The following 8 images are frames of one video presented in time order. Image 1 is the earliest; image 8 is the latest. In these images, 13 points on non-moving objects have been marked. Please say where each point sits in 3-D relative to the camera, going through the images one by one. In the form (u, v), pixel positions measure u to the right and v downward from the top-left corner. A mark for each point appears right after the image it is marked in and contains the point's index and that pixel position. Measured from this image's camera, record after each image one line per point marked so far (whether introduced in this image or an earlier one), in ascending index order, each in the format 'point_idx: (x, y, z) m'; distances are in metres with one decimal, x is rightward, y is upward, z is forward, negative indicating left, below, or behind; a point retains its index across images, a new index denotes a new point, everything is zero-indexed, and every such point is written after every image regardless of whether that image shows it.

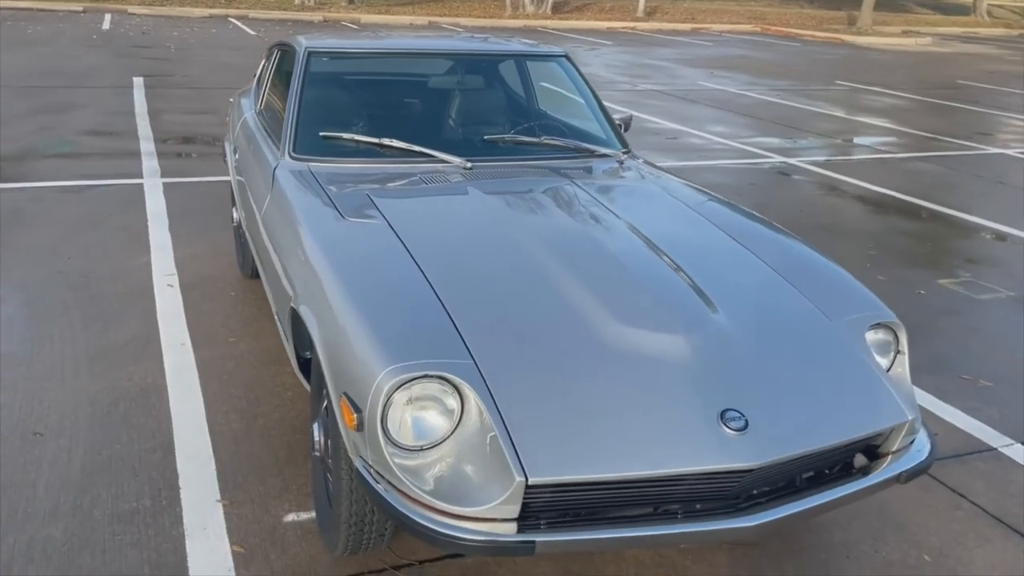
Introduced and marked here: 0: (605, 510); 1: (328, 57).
0: (+0.2, -0.6, +2.3) m
1: (-0.9, +1.1, +4.1) m
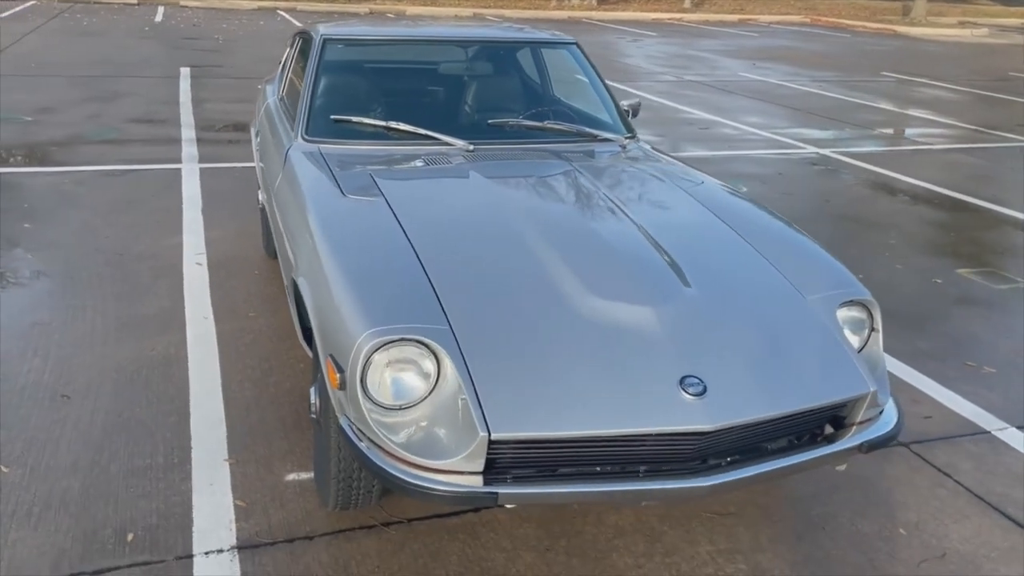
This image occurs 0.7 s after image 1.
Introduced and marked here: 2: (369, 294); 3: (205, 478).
0: (+0.1, -0.5, +2.4) m
1: (-0.8, +1.2, +4.3) m
2: (-0.4, 0.0, +2.6) m
3: (-1.1, -0.7, +3.2) m
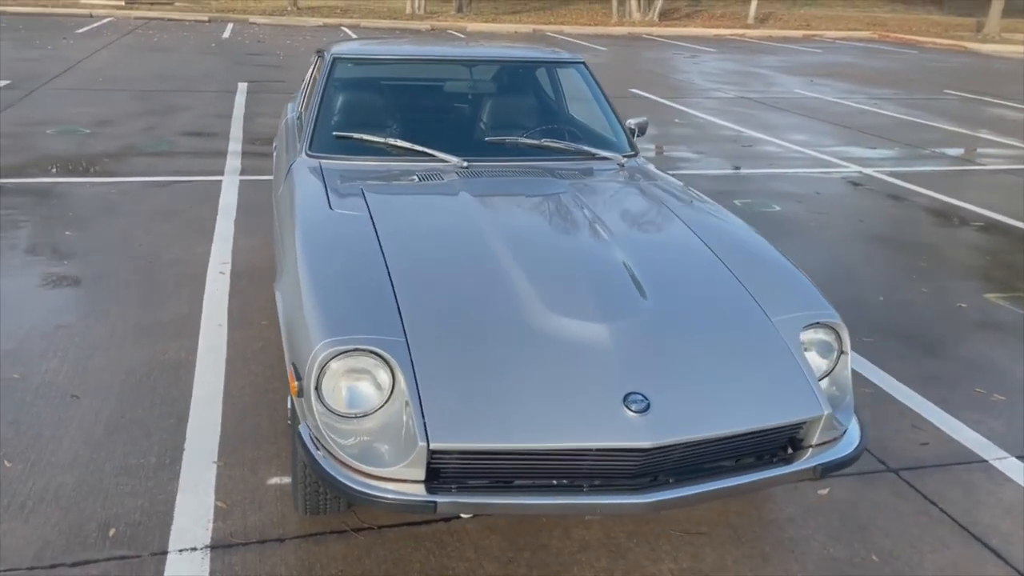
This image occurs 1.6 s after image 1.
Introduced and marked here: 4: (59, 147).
0: (0.0, -0.5, +2.5) m
1: (-0.8, +1.1, +4.4) m
2: (-0.5, 0.0, +2.7) m
3: (-1.2, -0.7, +3.3) m
4: (-4.5, +1.4, +8.9) m
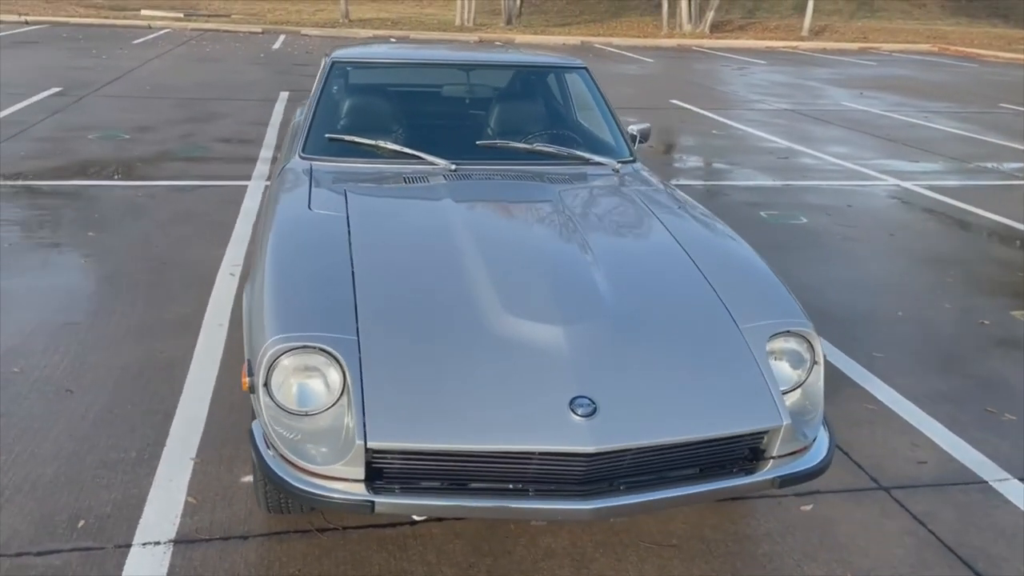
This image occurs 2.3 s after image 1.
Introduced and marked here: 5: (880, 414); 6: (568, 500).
0: (-0.2, -0.5, +2.4) m
1: (-0.8, +1.1, +4.5) m
2: (-0.7, 0.0, +2.7) m
3: (-1.3, -0.7, +3.4) m
4: (-4.2, +1.4, +9.1) m
5: (+1.7, -0.6, +4.1) m
6: (+0.1, -0.6, +2.4) m
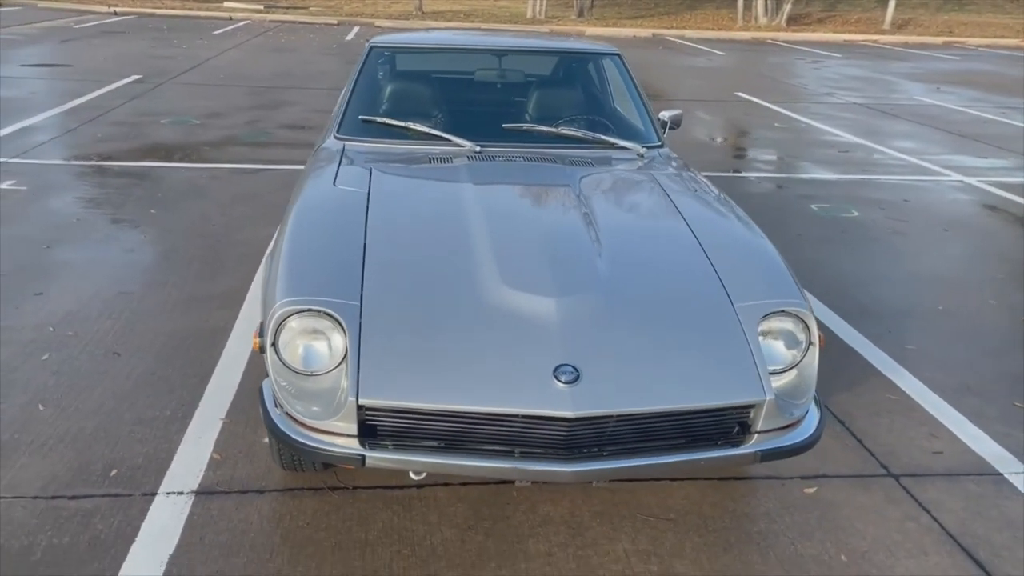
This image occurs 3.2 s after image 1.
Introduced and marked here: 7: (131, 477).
0: (-0.2, -0.4, +2.6) m
1: (-0.6, +1.2, +4.6) m
2: (-0.7, +0.1, +2.9) m
3: (-1.3, -0.6, +3.6) m
4: (-3.7, +1.6, +9.5) m
5: (+1.8, -0.5, +4.1) m
6: (+0.1, -0.5, +2.5) m
7: (-1.4, -0.7, +3.2) m
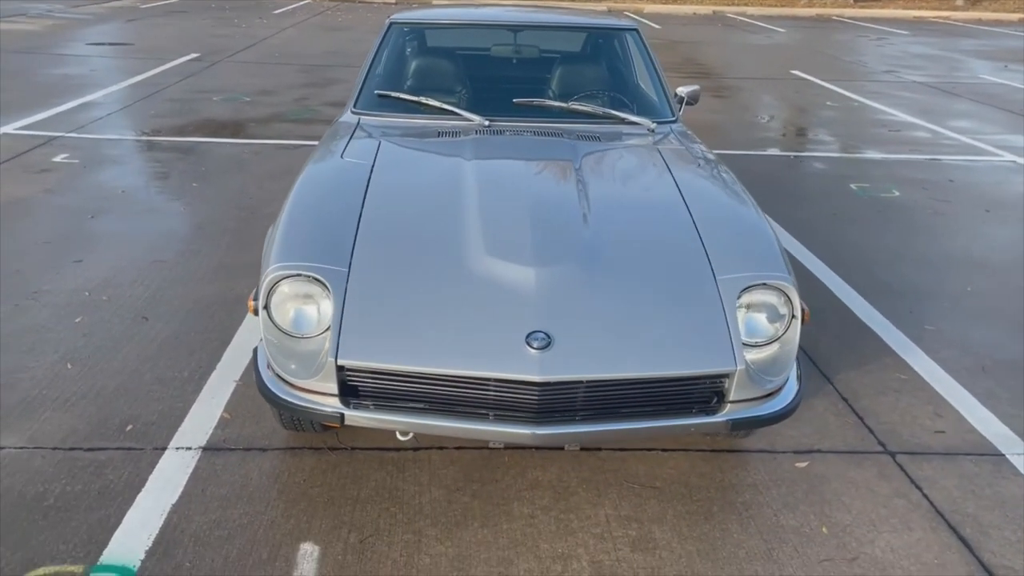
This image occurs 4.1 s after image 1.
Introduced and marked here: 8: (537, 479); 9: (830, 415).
0: (-0.3, -0.3, +2.7) m
1: (-0.5, +1.4, +4.7) m
2: (-0.7, +0.2, +3.0) m
3: (-1.3, -0.4, +3.7) m
4: (-3.2, +1.9, +9.8) m
5: (+1.8, -0.4, +4.1) m
6: (0.0, -0.4, +2.6) m
7: (-1.4, -0.6, +3.4) m
8: (+0.1, -0.7, +3.2) m
9: (+1.3, -0.5, +3.7) m
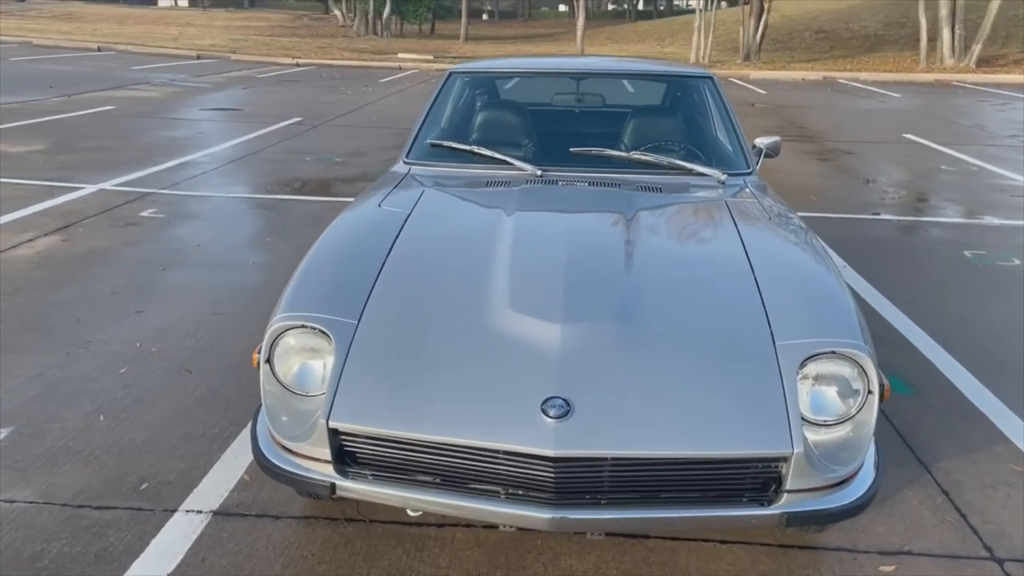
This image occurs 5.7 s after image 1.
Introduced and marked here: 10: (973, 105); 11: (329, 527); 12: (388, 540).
0: (-0.2, -0.5, +2.3) m
1: (-0.2, +1.1, +4.5) m
2: (-0.6, 0.0, +2.8) m
3: (-1.1, -0.7, +3.5) m
4: (-2.3, +1.3, +9.9) m
5: (+2.0, -0.7, +3.5) m
6: (+0.1, -0.6, +2.3) m
7: (-1.3, -0.7, +3.2) m
8: (+0.2, -0.9, +2.8) m
9: (+1.5, -0.8, +3.2) m
10: (+10.3, +4.1, +19.8) m
11: (-0.6, -0.8, +3.0) m
12: (-0.4, -0.8, +3.0) m
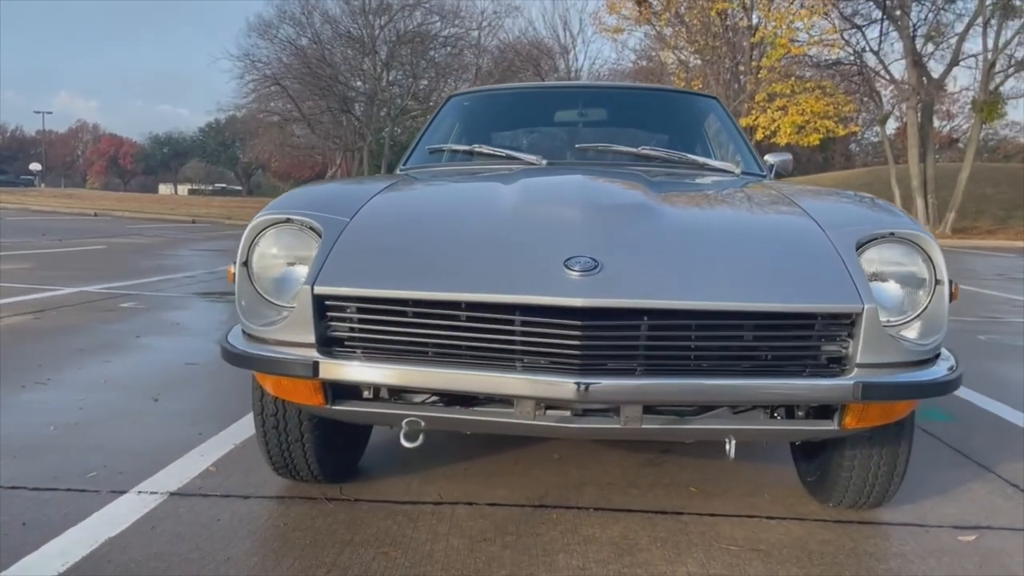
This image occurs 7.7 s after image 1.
0: (-0.2, -0.2, +2.0) m
1: (-0.2, +0.9, +4.4) m
2: (-0.6, +0.2, +2.5) m
3: (-1.1, -0.6, +3.1) m
4: (-2.4, 0.0, +9.7) m
5: (+2.0, -0.6, +3.1) m
6: (+0.1, -0.2, +1.9) m
7: (-1.3, -0.6, +2.8) m
8: (+0.2, -0.7, +2.4) m
9: (+1.5, -0.7, +2.8) m
10: (+10.0, +0.7, +20.2) m
11: (-0.6, -0.6, +2.6) m
12: (-0.4, -0.6, +2.5) m
